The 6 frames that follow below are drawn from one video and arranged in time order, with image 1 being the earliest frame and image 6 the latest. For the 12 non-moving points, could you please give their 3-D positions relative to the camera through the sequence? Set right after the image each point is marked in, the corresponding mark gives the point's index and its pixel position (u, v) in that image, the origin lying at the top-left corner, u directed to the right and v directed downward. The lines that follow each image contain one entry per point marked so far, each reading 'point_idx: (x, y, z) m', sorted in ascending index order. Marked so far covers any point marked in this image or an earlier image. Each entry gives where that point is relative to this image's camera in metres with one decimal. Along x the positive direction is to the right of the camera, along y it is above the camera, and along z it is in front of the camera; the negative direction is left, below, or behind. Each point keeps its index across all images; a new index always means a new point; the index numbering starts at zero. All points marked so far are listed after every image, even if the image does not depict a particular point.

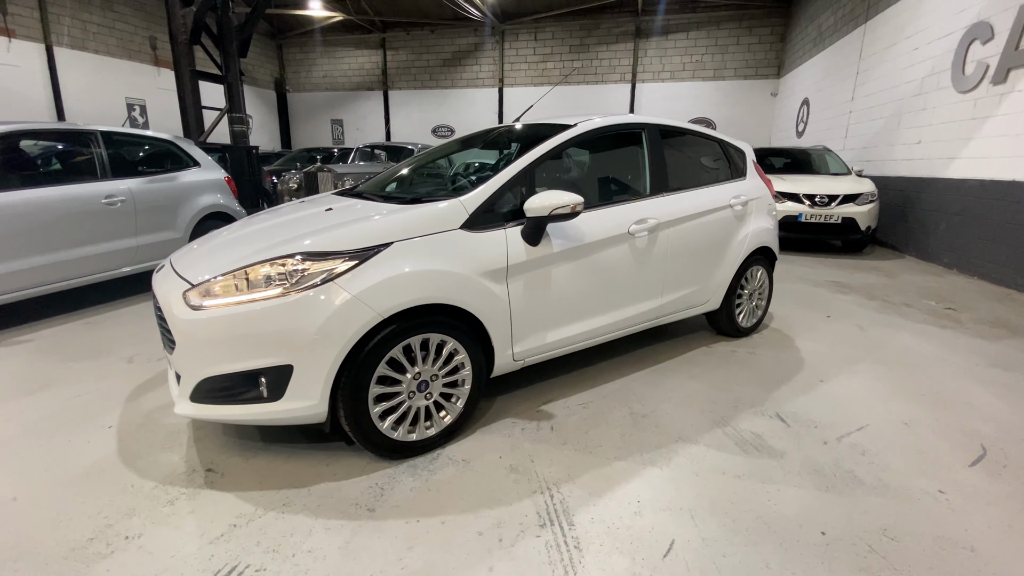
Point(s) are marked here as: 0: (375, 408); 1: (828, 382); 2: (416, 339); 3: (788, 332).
0: (-0.5, -0.5, +1.8) m
1: (+1.8, -0.5, +2.8) m
2: (-0.4, -0.2, +1.9) m
3: (+2.0, -0.3, +3.6) m
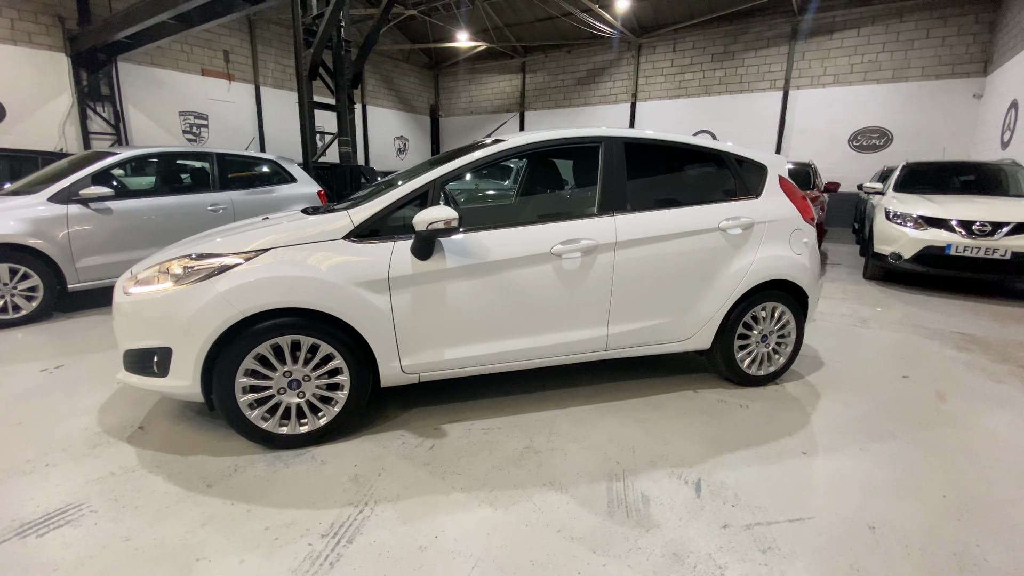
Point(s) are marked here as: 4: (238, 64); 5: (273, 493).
0: (-1.1, -0.5, +2.0) m
1: (+1.3, -0.8, +2.2) m
2: (-1.0, -0.2, +2.1) m
3: (+1.8, -0.6, +2.9) m
4: (-6.5, +5.3, +11.5) m
5: (-0.9, -0.8, +1.9) m
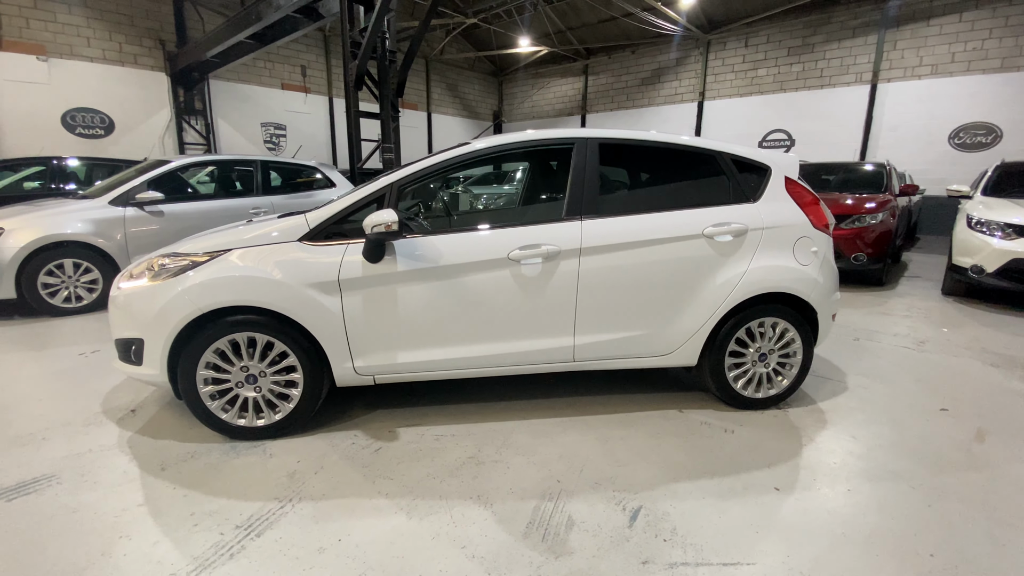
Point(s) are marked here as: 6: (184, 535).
0: (-1.4, -0.4, +2.2) m
1: (+1.1, -0.8, +1.9) m
2: (-1.2, -0.2, +2.2) m
3: (+1.7, -0.7, +2.5) m
4: (-5.1, +5.4, +12.3) m
5: (-1.2, -0.8, +2.0) m
6: (-1.1, -0.9, +1.7) m
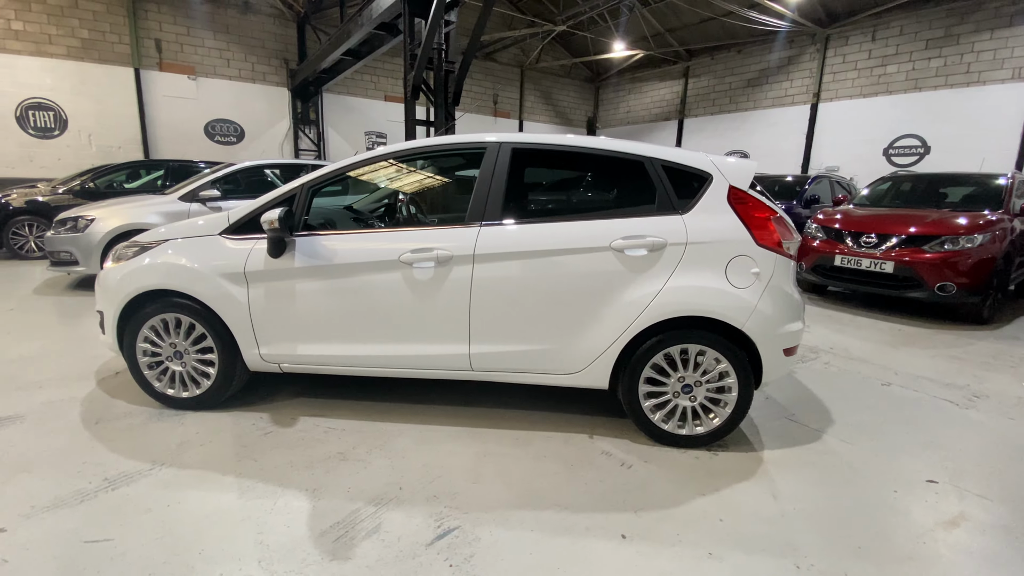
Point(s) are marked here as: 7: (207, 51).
0: (-1.9, -0.4, +2.5) m
1: (+0.4, -0.9, +1.7) m
2: (-1.7, -0.1, +2.4) m
3: (+1.1, -0.8, +2.2) m
4: (-2.8, +5.5, +13.2) m
5: (-1.8, -0.7, +2.2) m
6: (-1.8, -0.8, +1.9) m
7: (-6.6, +5.1, +10.4) m
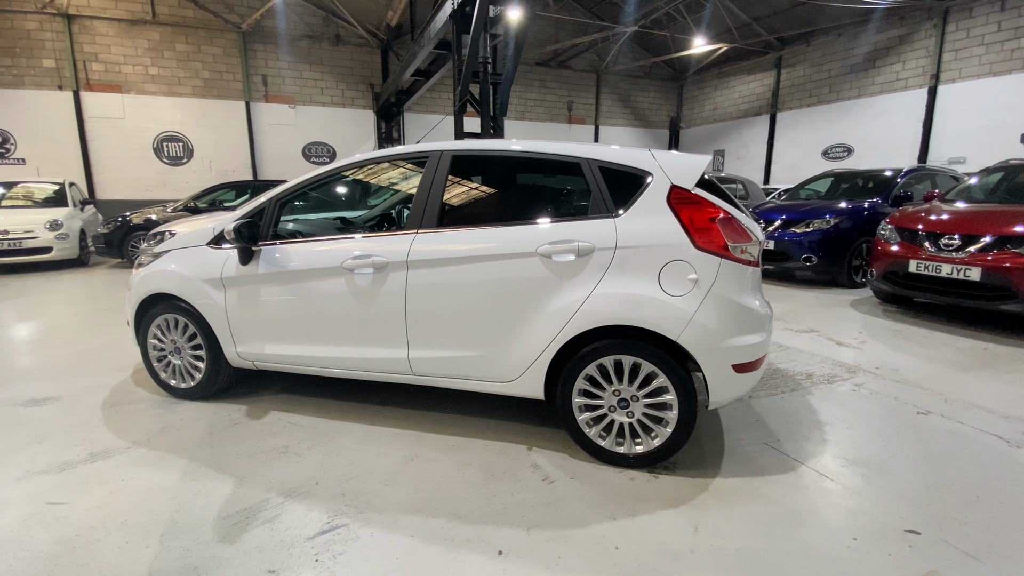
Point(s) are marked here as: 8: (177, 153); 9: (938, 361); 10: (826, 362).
0: (-2.1, -0.4, +2.9) m
1: (0.0, -0.9, +1.6) m
2: (-2.0, -0.2, +2.8) m
3: (+0.8, -0.9, +2.0) m
4: (-0.8, +5.3, +13.7) m
5: (-2.1, -0.7, +2.6) m
6: (-2.2, -0.8, +2.3) m
7: (-5.1, +5.0, +11.6) m
8: (-7.5, +3.0, +10.8) m
9: (+3.1, -0.5, +3.5) m
10: (+2.3, -0.5, +3.5) m
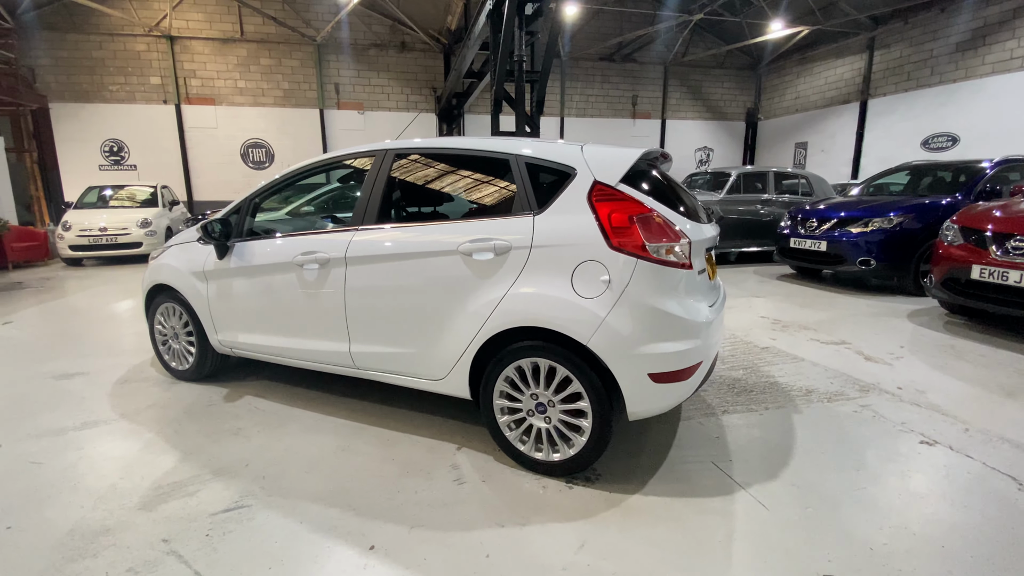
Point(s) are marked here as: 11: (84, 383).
0: (-2.3, -0.3, +3.2) m
1: (-0.5, -0.9, +1.7) m
2: (-2.2, -0.1, +3.1) m
3: (+0.4, -0.9, +1.8) m
4: (+0.8, +5.3, +13.6) m
5: (-2.4, -0.7, +3.0) m
6: (-2.5, -0.7, +2.7) m
7: (-3.7, +5.1, +12.3) m
8: (-6.3, +3.2, +11.9) m
9: (+3.0, -0.6, +3.0) m
10: (+2.1, -0.6, +3.1) m
11: (-2.8, -0.6, +3.1) m
